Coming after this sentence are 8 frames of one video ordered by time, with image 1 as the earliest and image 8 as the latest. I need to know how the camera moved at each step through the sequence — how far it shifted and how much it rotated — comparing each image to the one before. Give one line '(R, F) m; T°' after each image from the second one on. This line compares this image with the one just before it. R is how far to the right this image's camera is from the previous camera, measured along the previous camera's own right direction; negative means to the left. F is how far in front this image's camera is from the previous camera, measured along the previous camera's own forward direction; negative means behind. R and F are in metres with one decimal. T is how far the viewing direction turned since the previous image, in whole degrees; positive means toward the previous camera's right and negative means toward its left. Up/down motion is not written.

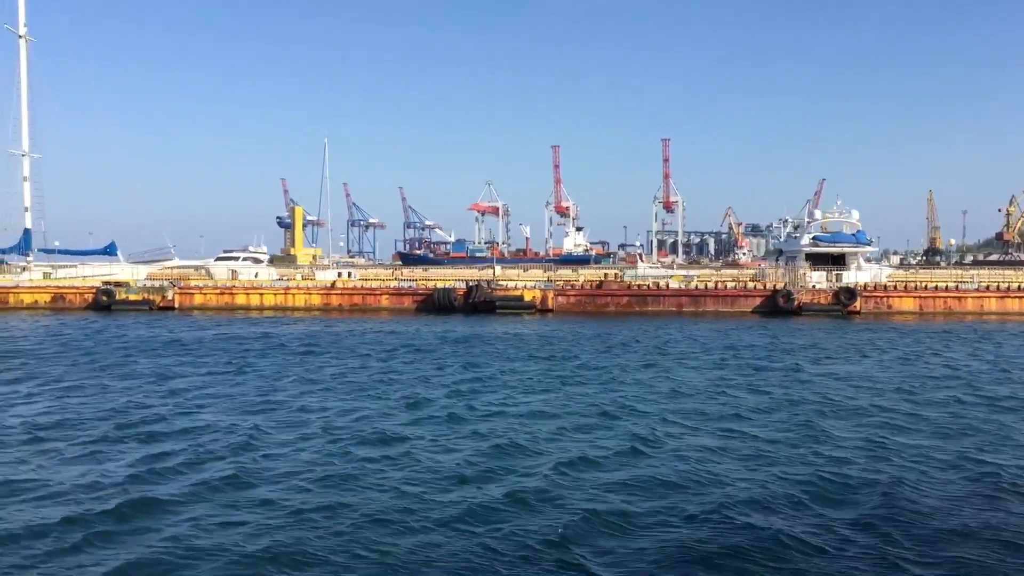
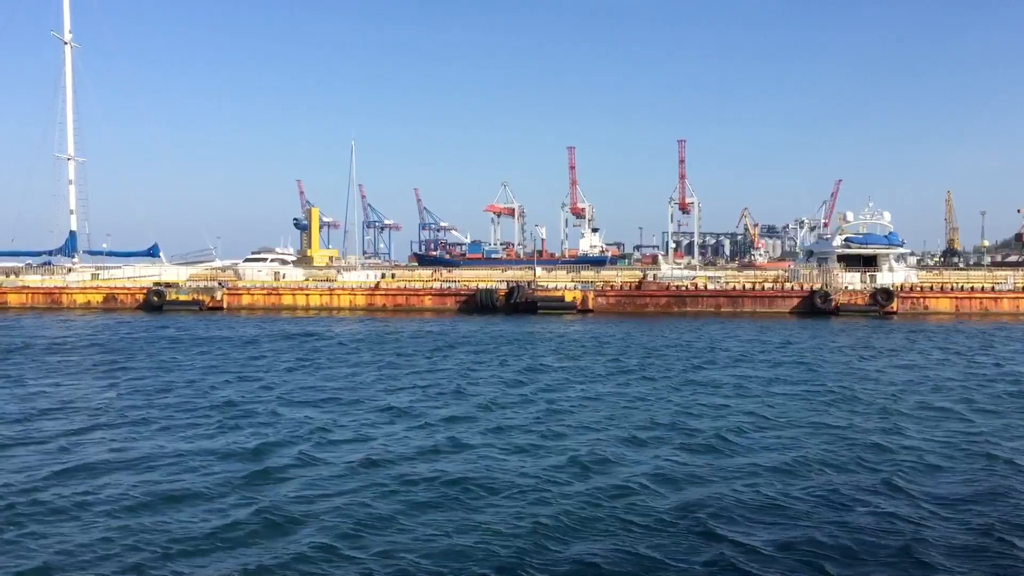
(-0.7, -0.4) m; -1°
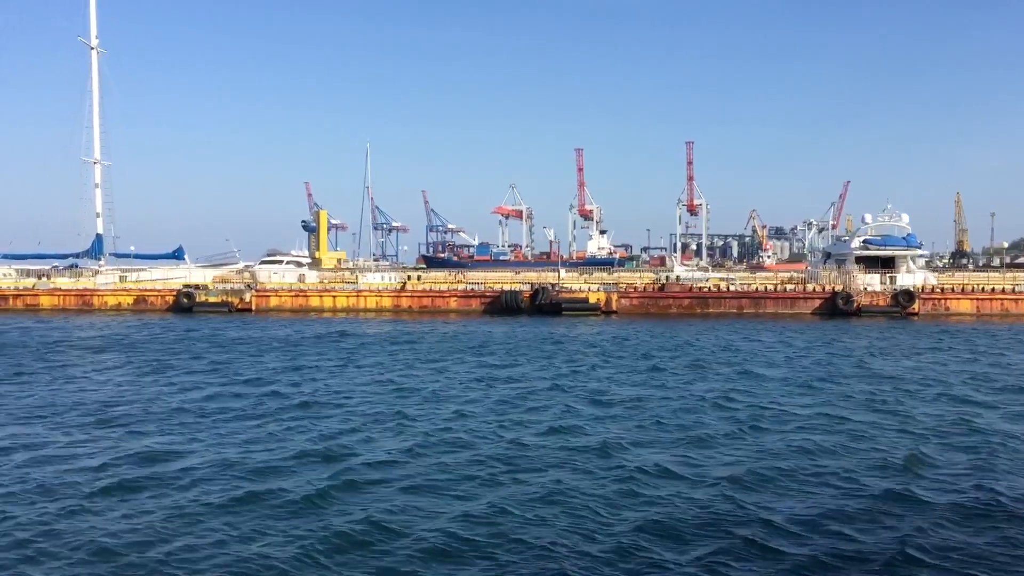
(-0.5, -0.3) m; 0°
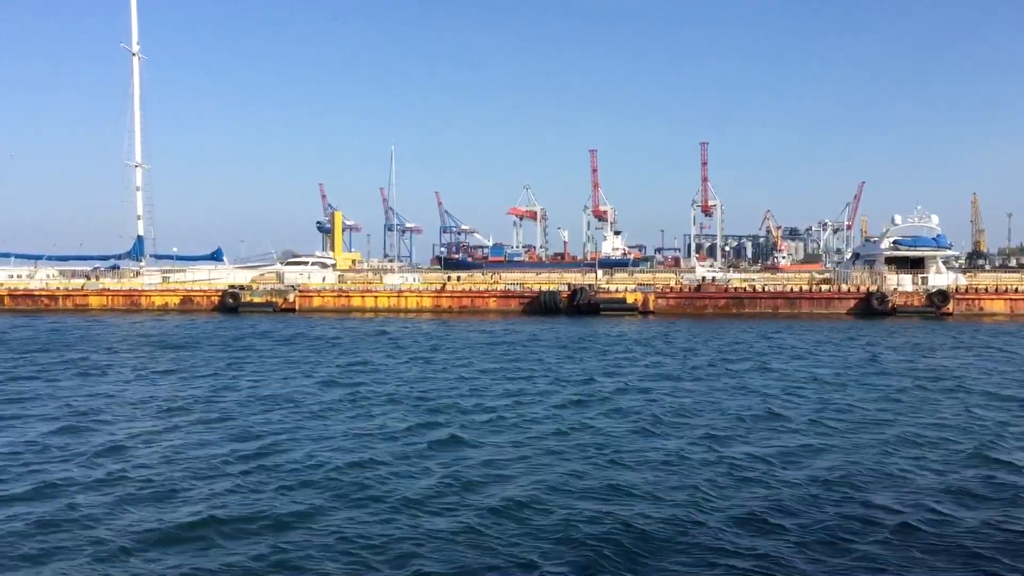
(-0.7, -0.4) m; -1°
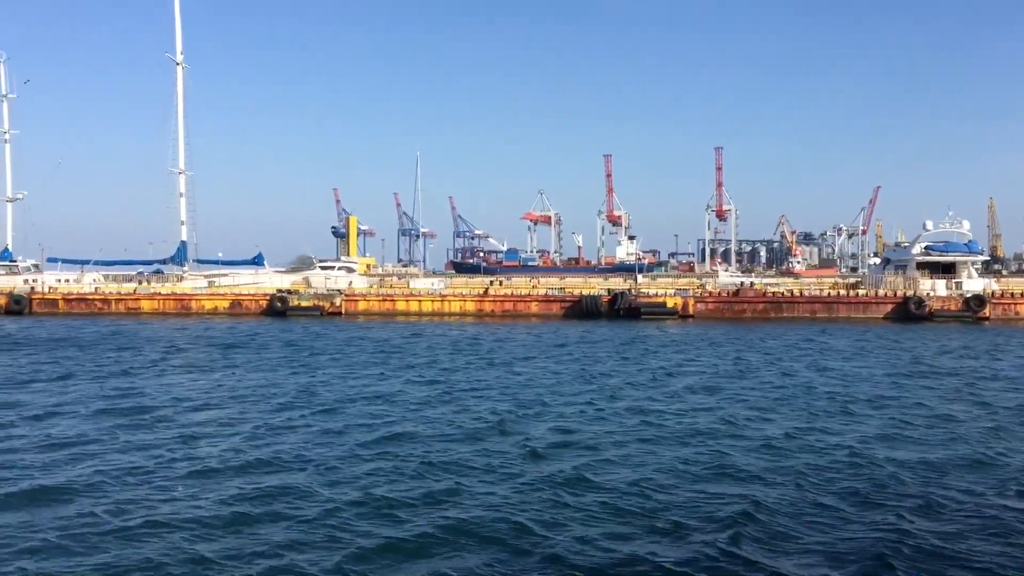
(-0.8, -0.5) m; -1°
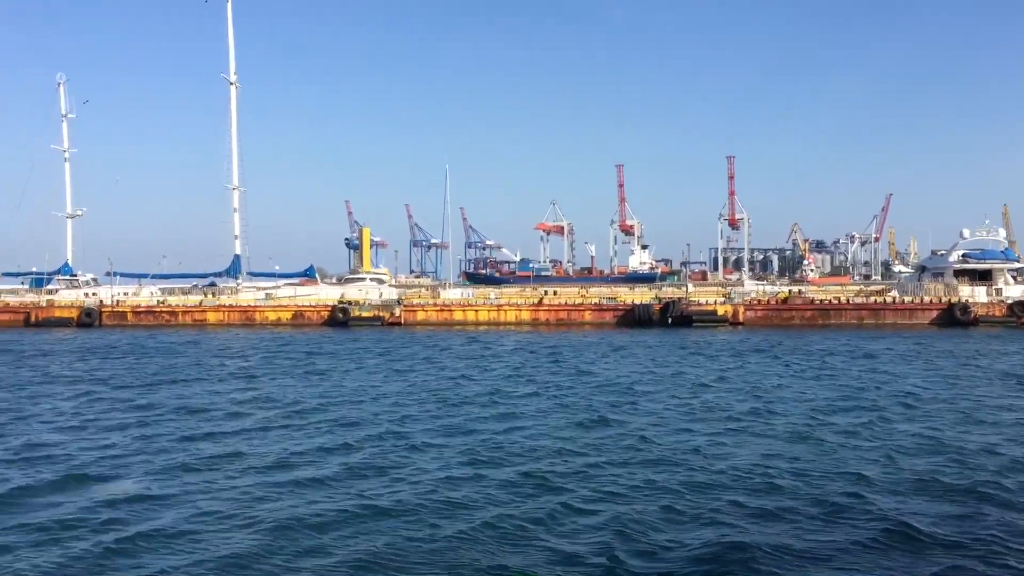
(-1.3, -0.8) m; -1°
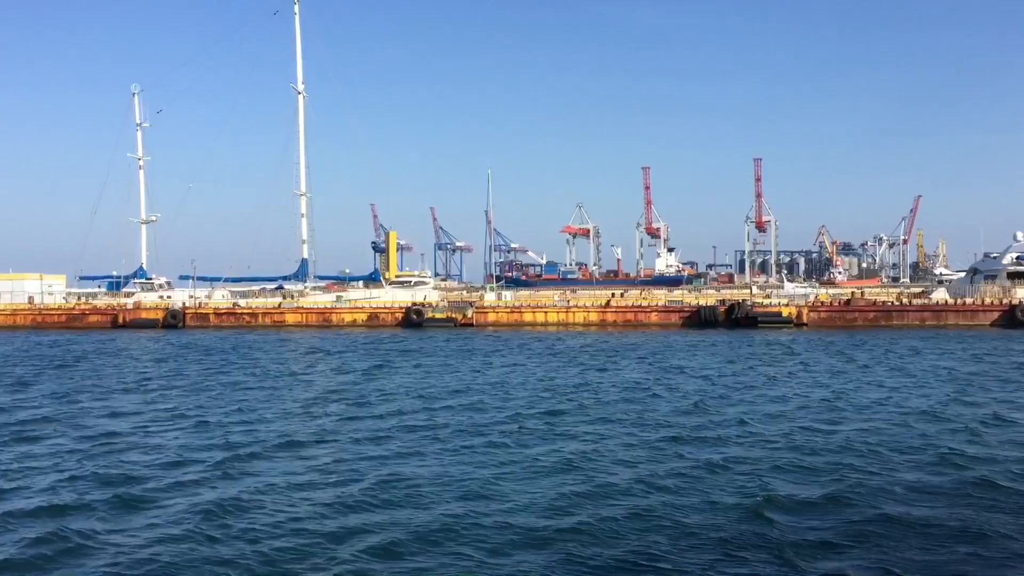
(-1.4, -0.9) m; -1°
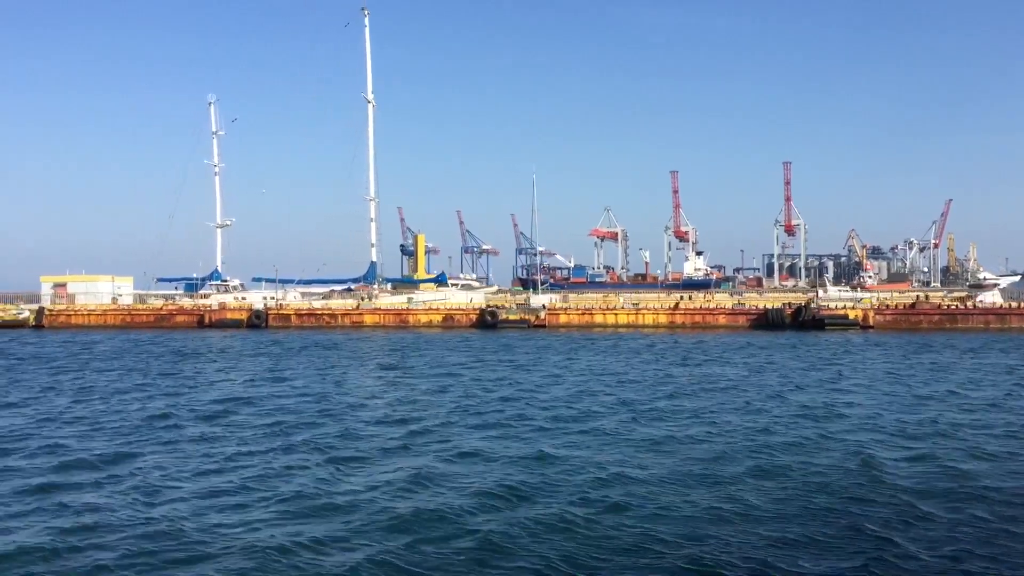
(-1.5, -1.0) m; -2°
